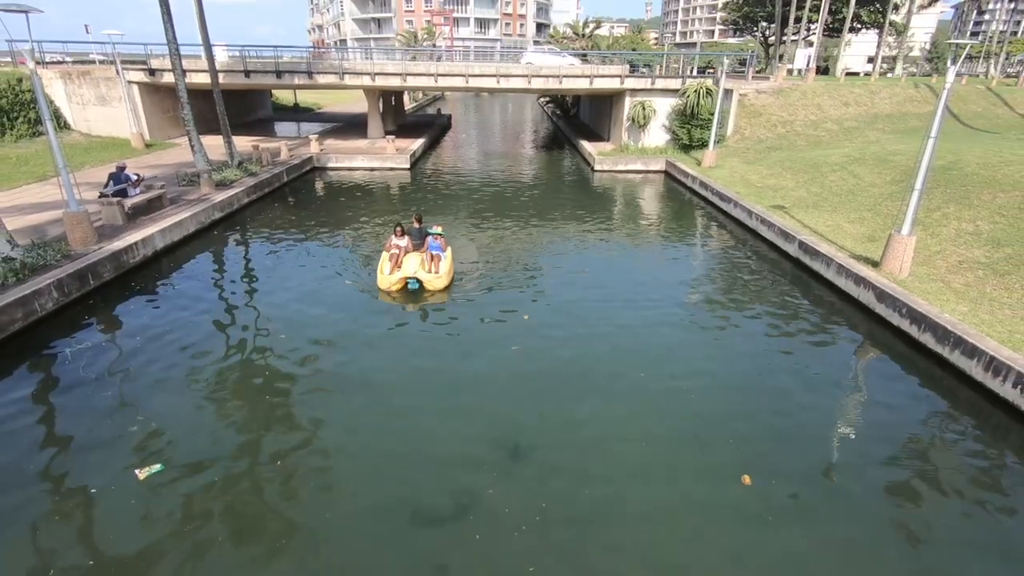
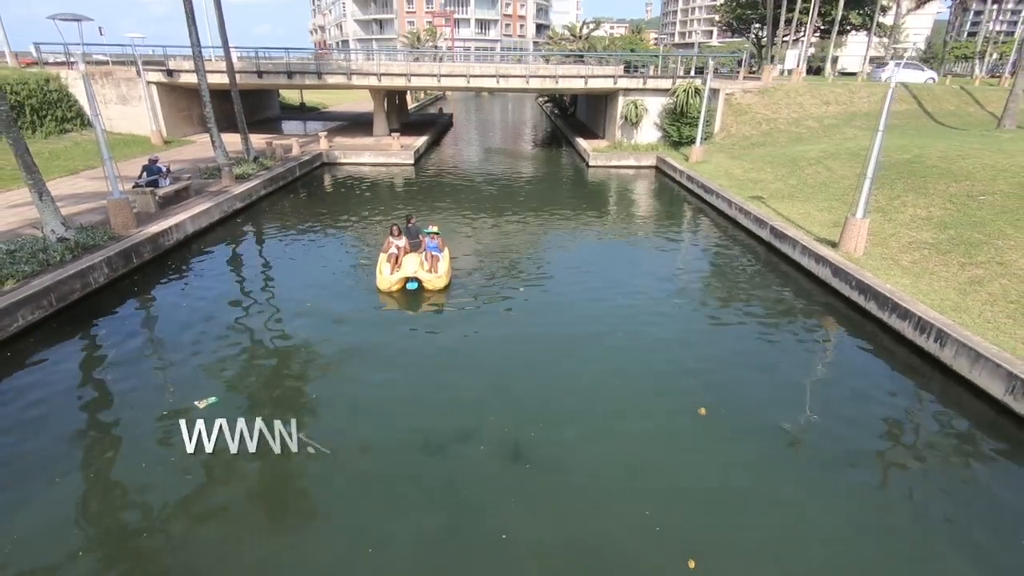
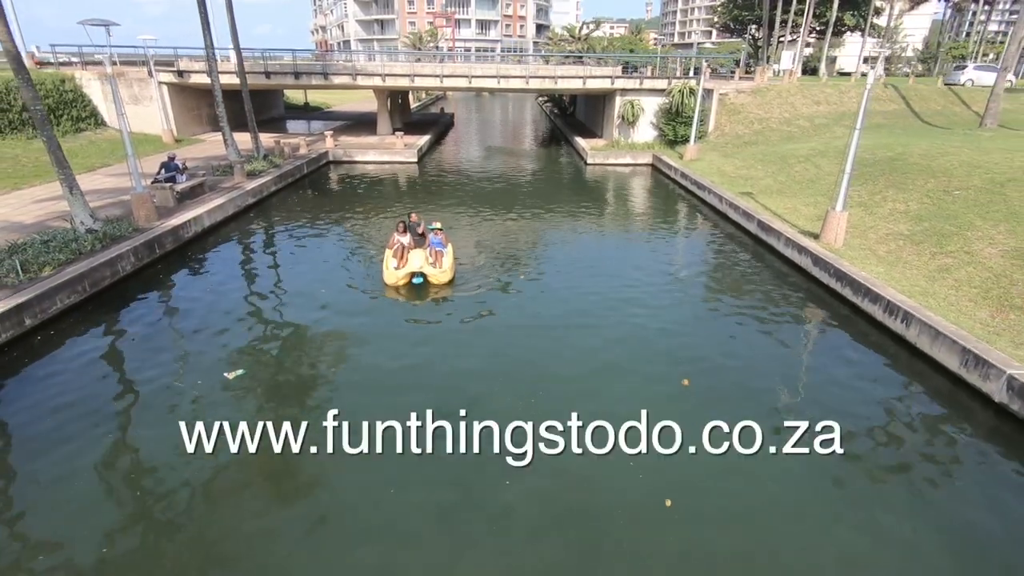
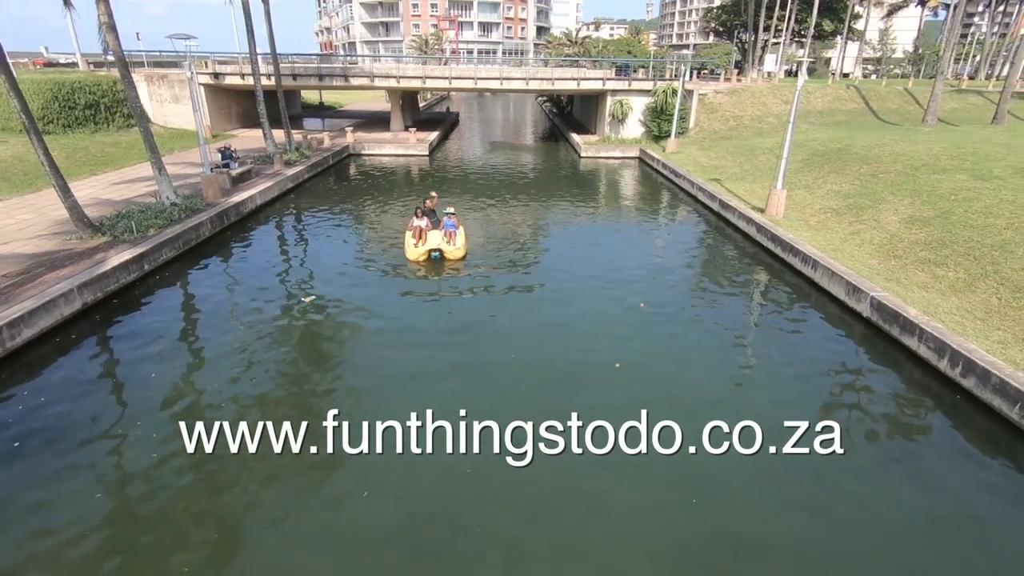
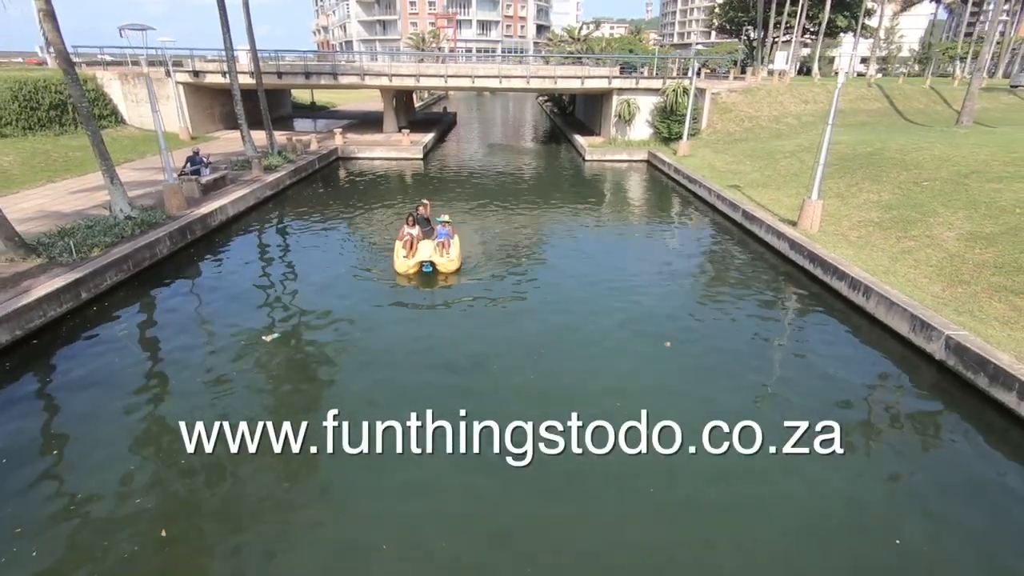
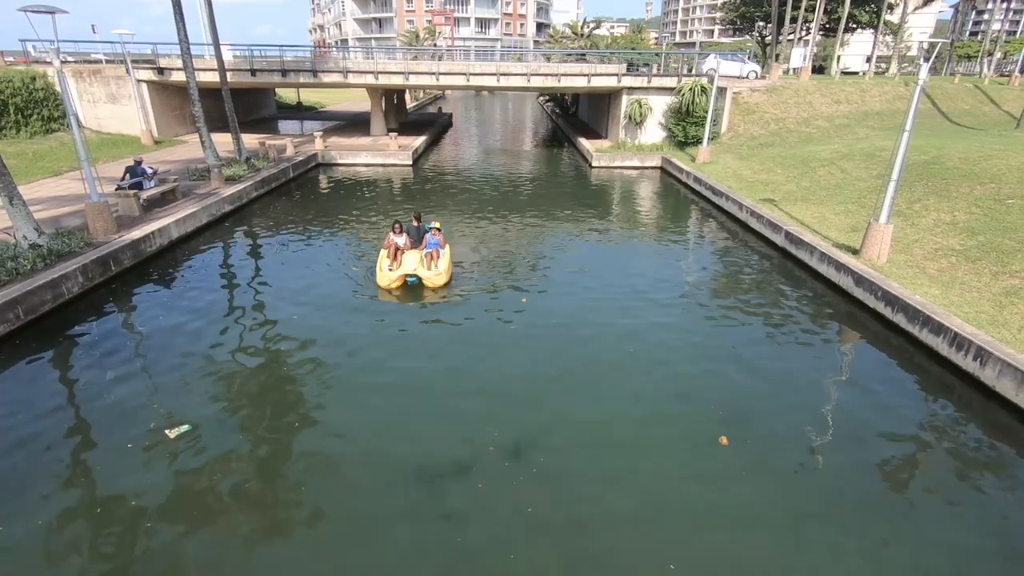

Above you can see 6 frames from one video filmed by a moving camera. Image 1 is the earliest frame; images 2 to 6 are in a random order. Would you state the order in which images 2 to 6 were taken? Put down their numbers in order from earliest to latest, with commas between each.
6, 2, 3, 5, 4
